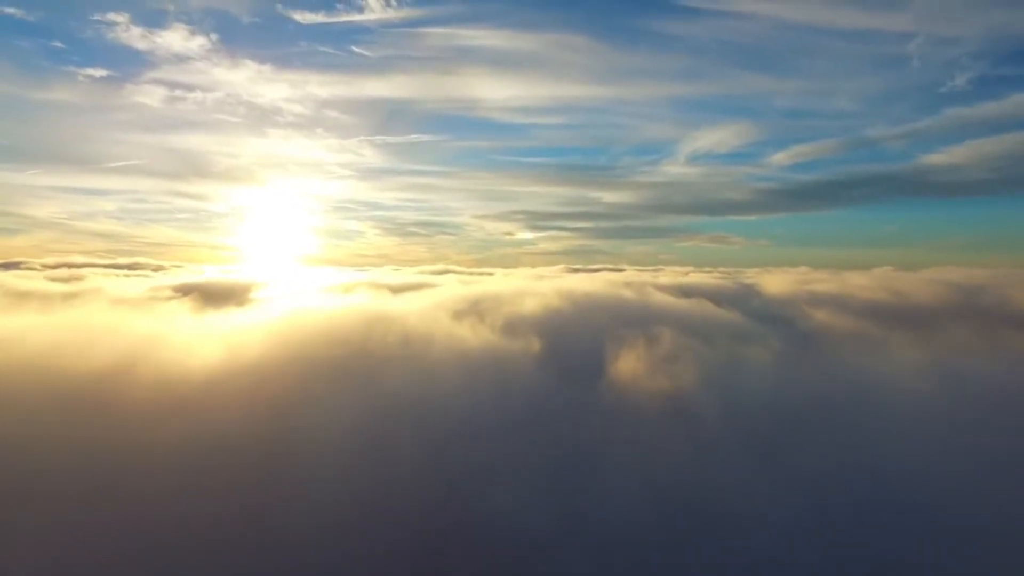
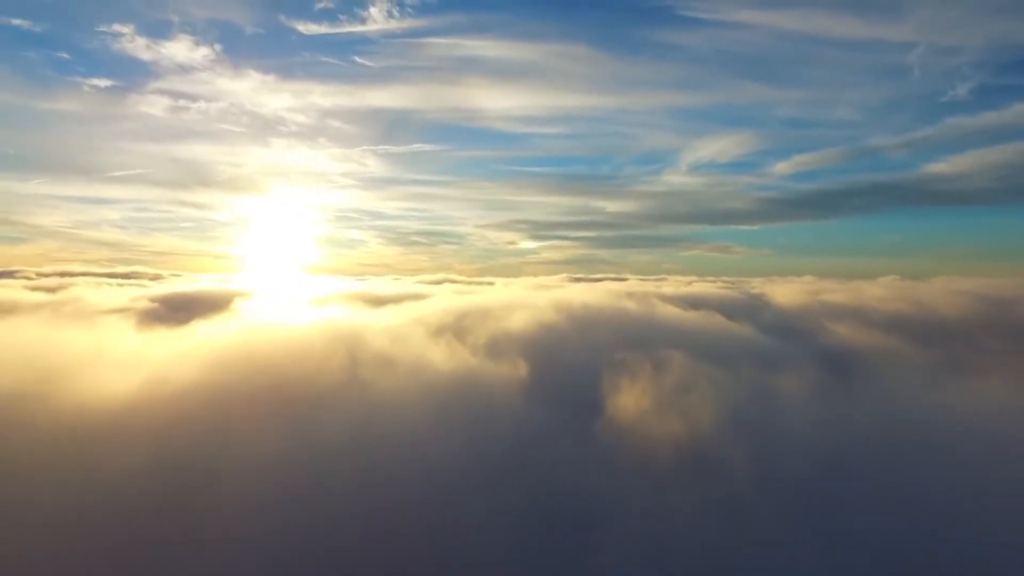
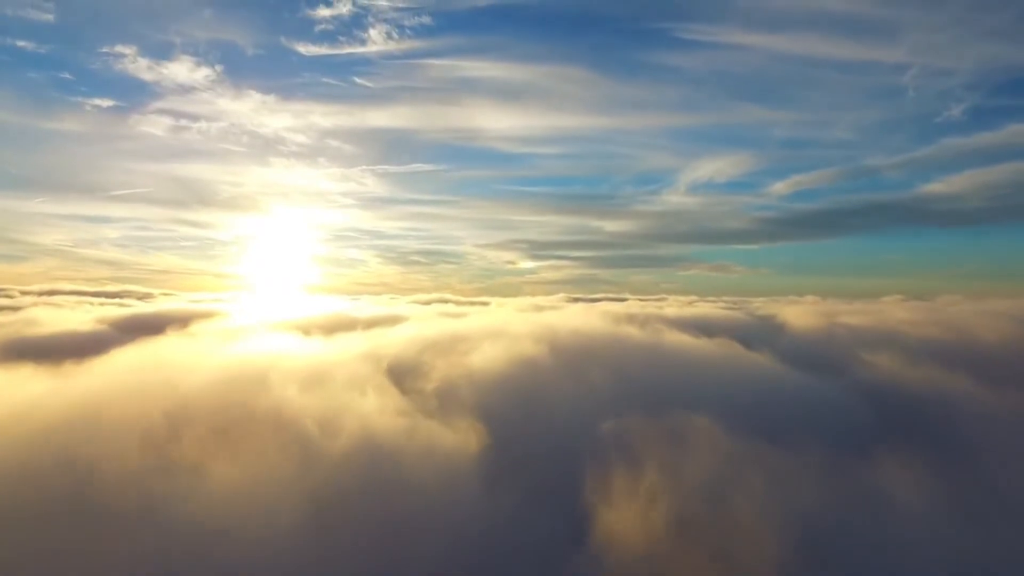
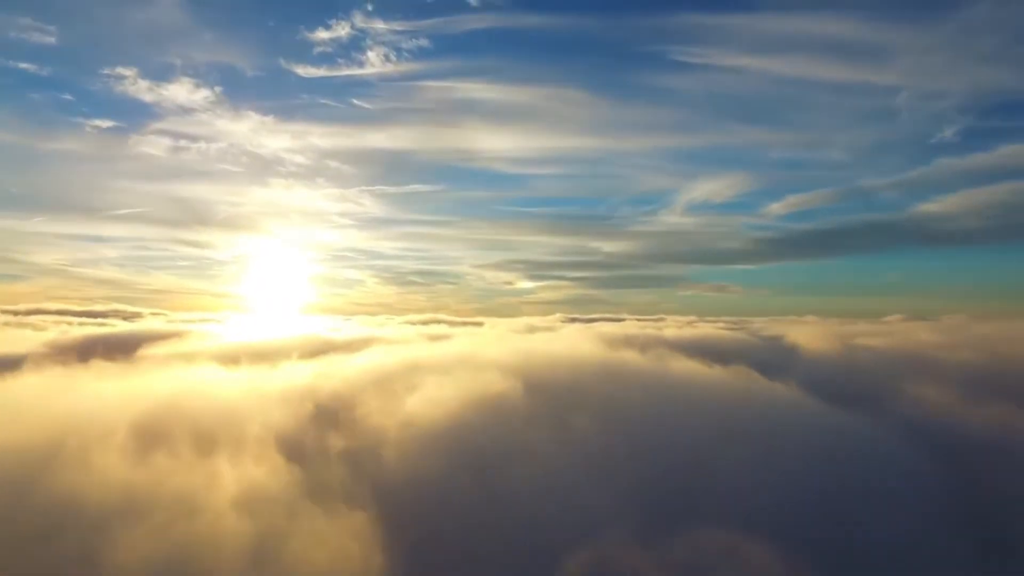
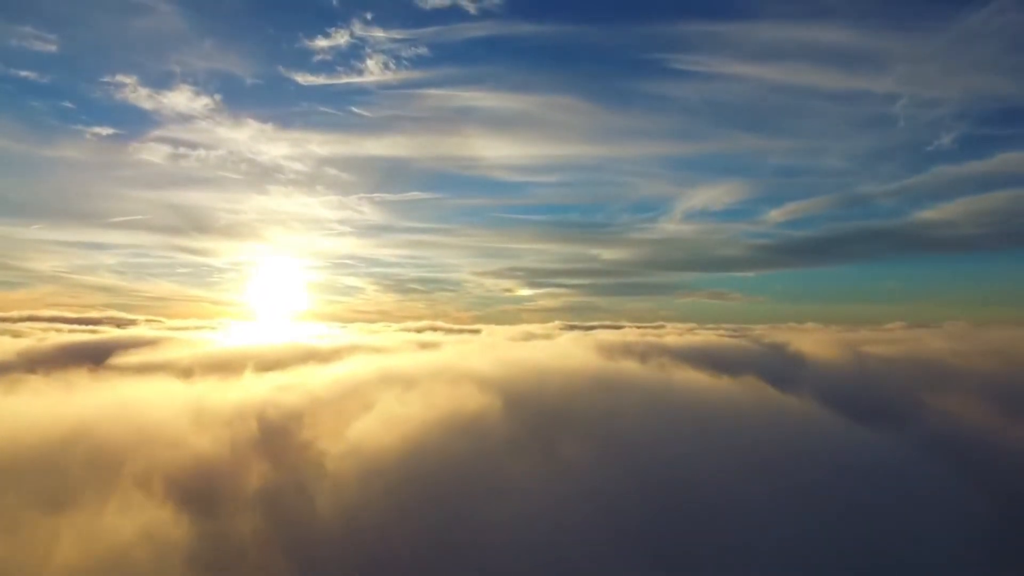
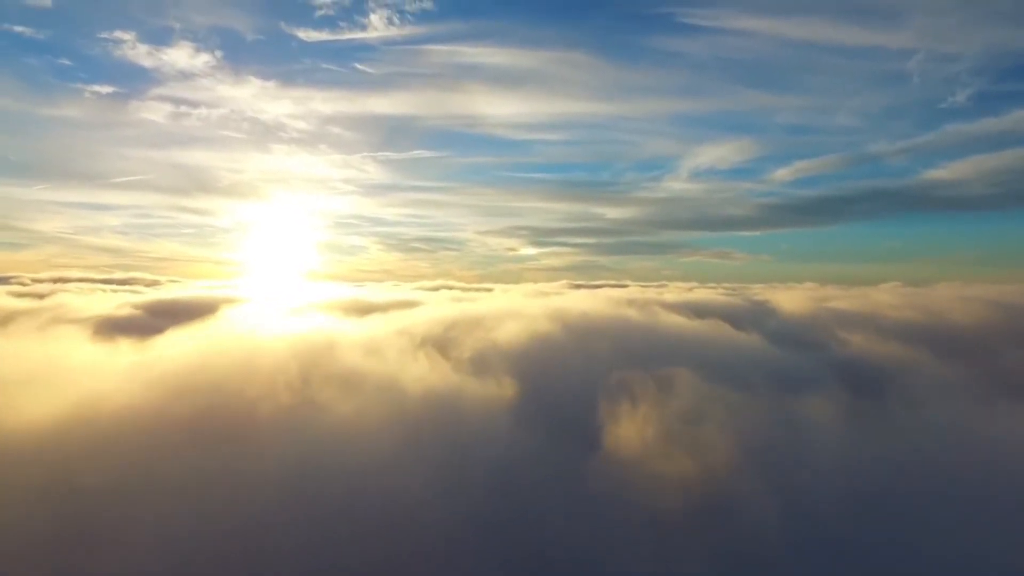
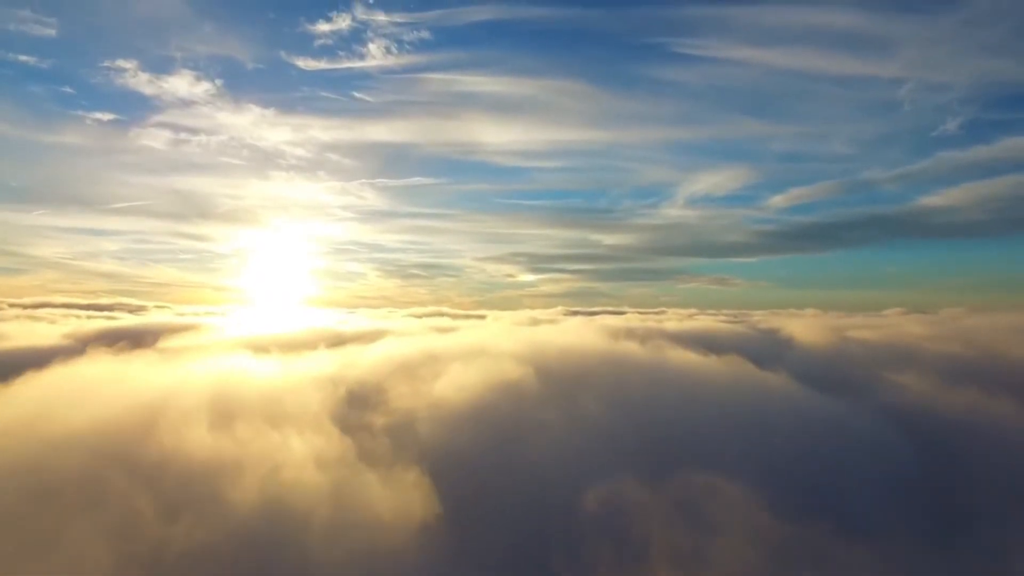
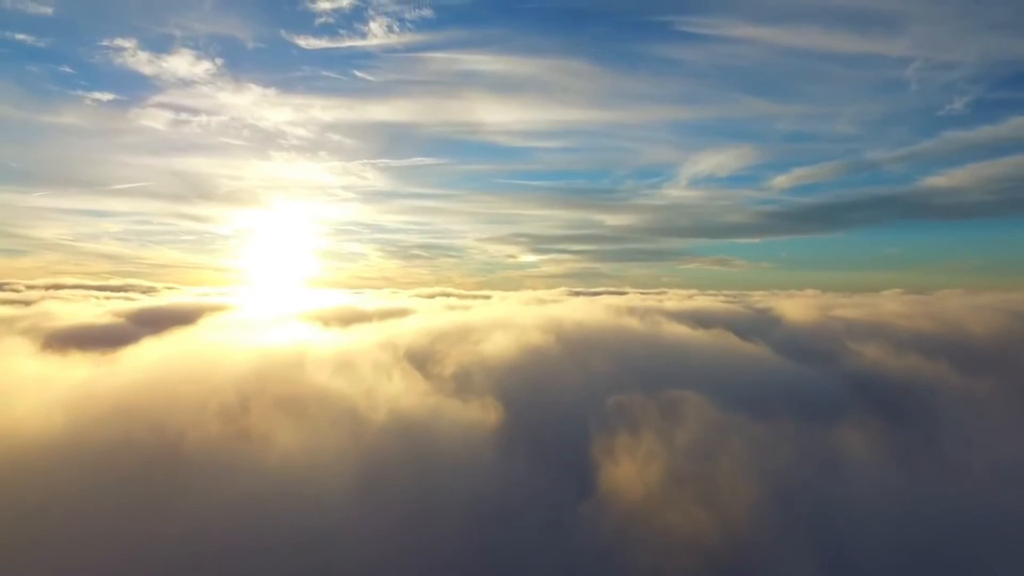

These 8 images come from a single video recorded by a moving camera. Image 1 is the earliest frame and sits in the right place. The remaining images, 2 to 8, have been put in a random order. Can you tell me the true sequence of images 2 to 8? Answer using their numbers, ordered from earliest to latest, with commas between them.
2, 6, 8, 3, 7, 4, 5
